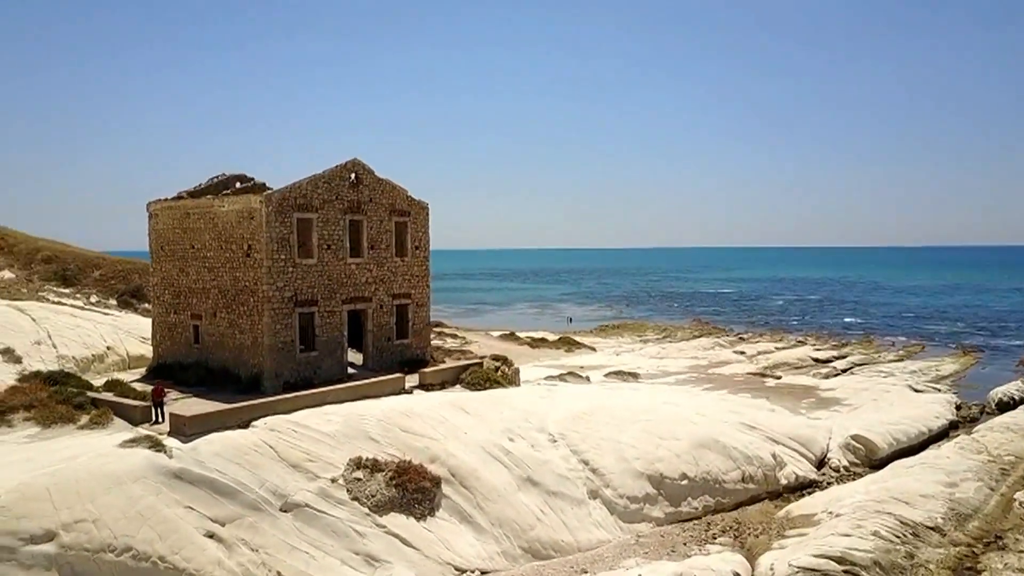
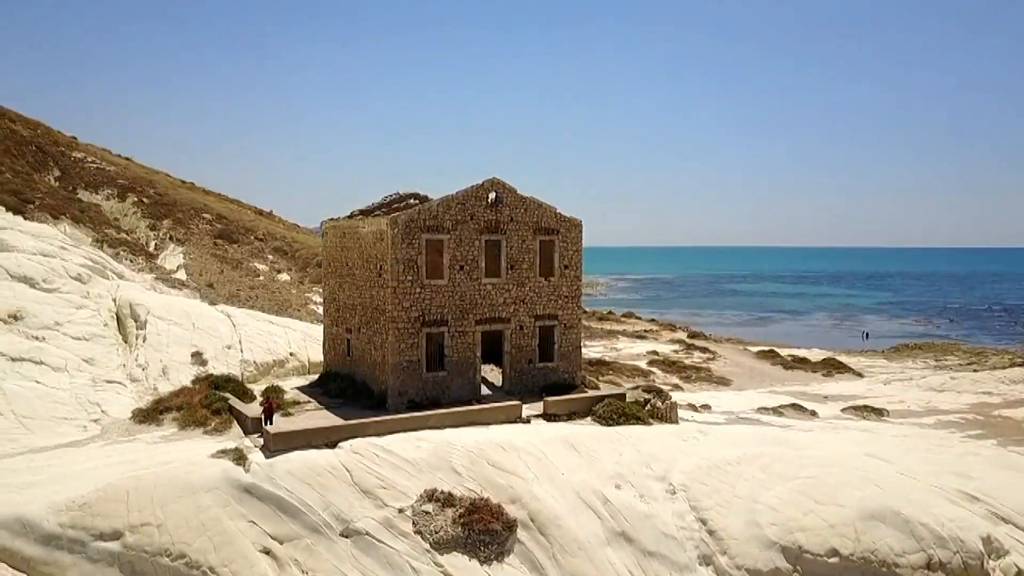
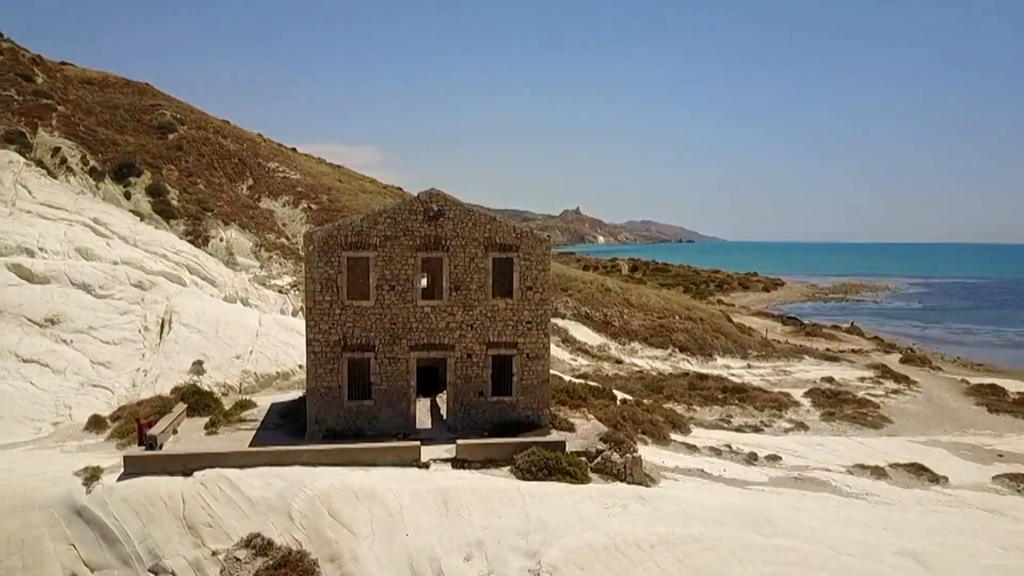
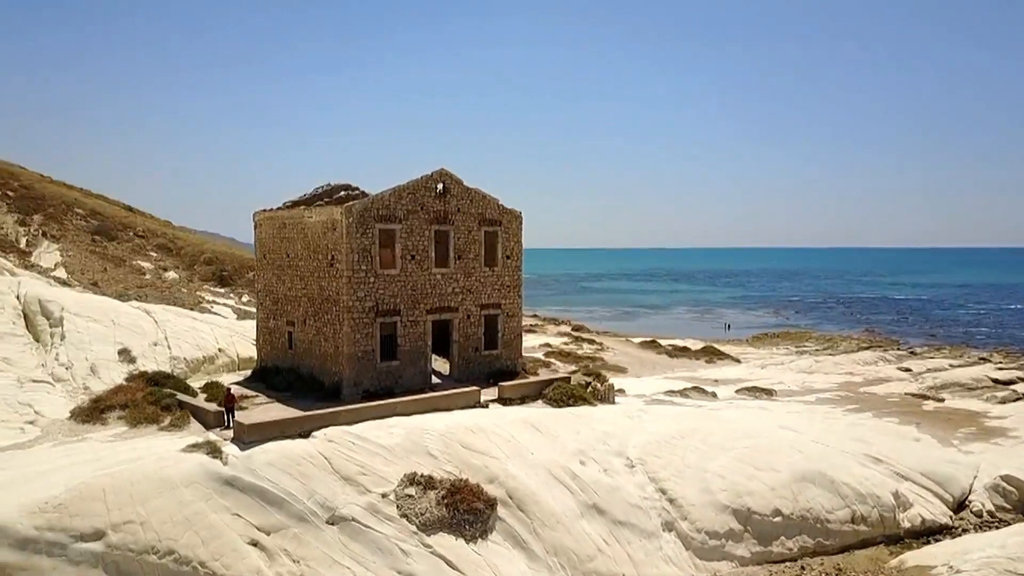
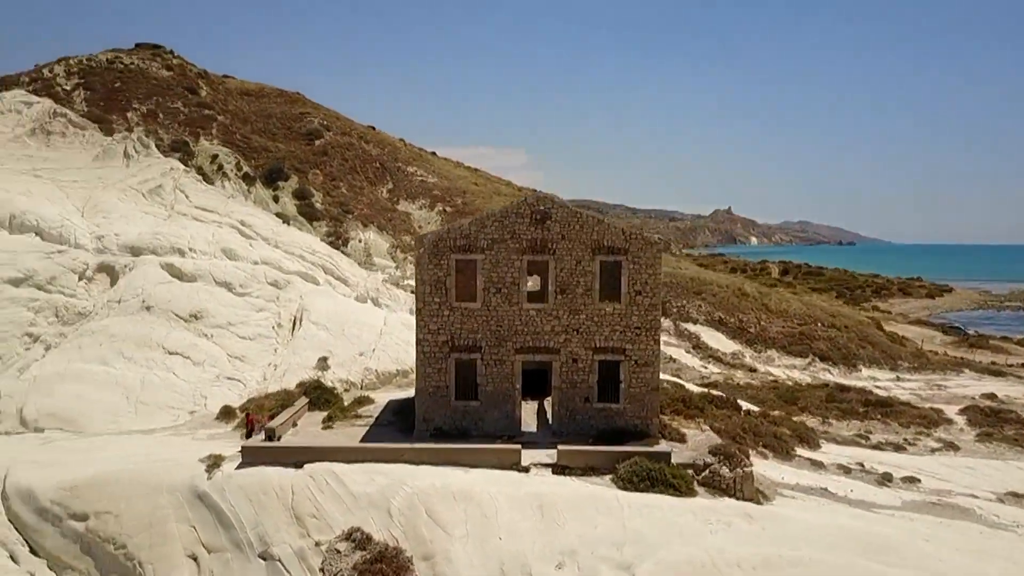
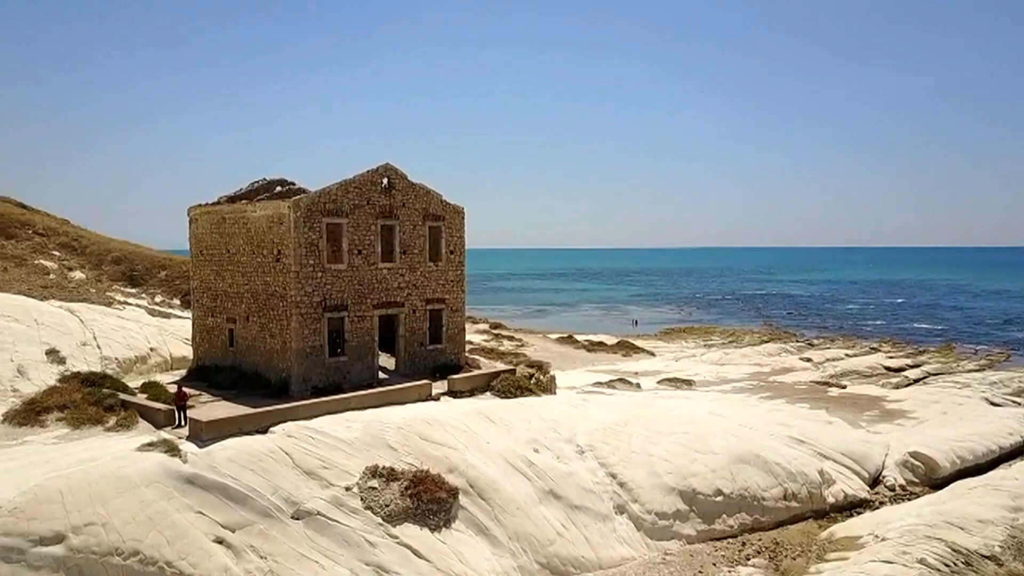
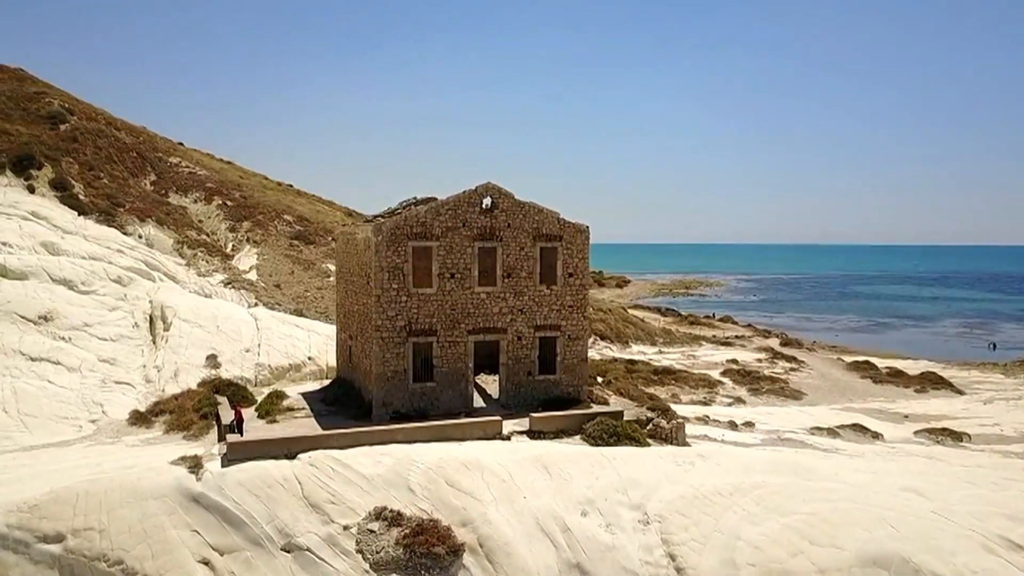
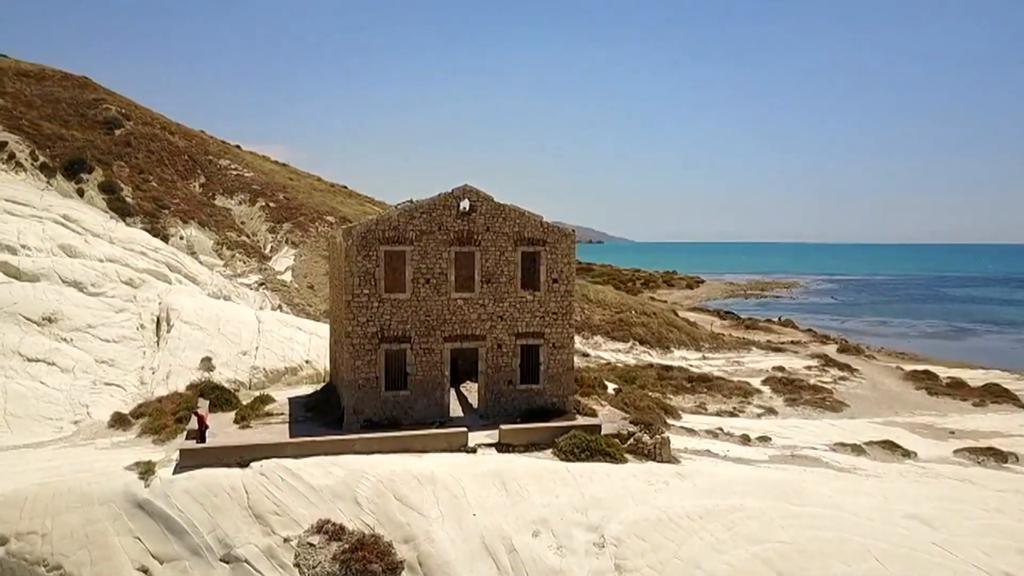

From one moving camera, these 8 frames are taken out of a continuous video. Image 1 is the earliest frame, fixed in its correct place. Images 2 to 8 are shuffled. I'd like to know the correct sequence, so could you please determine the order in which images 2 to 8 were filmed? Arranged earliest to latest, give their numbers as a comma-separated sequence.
6, 4, 2, 7, 8, 3, 5
